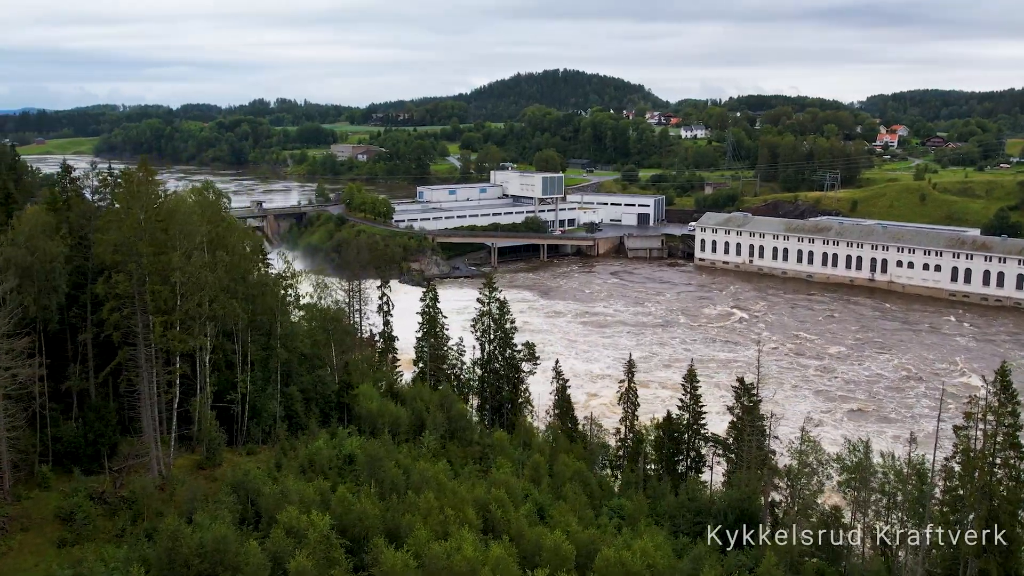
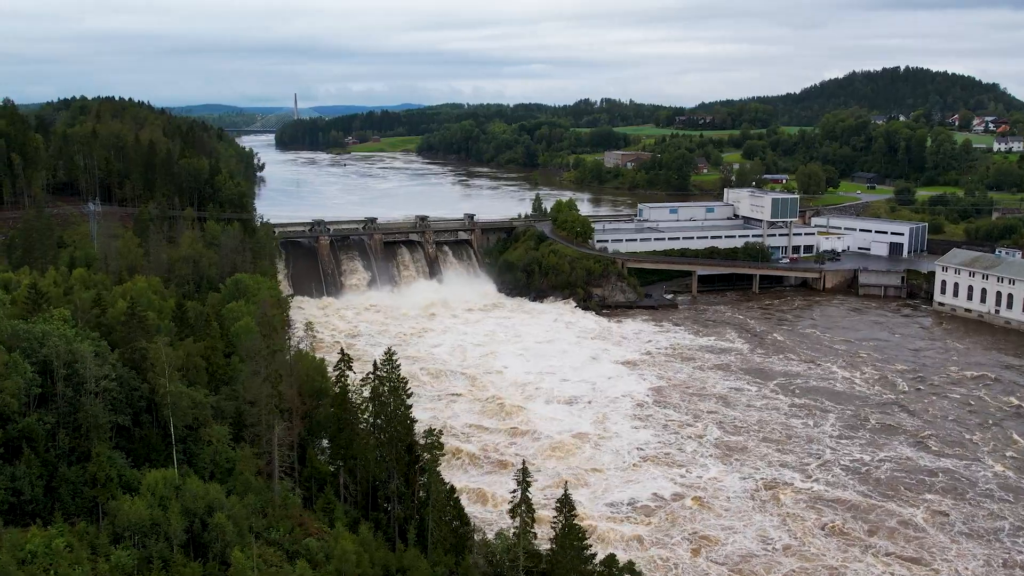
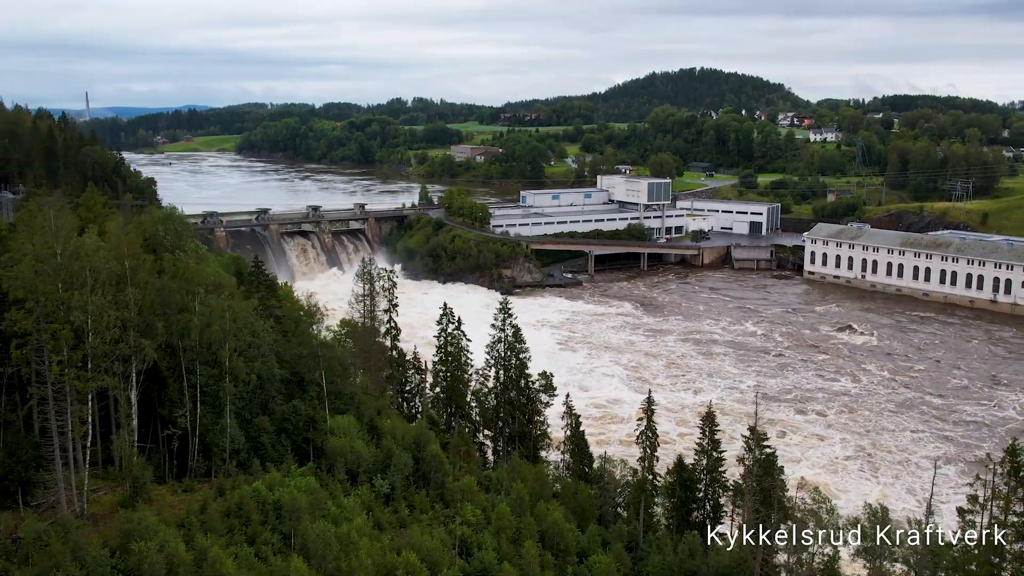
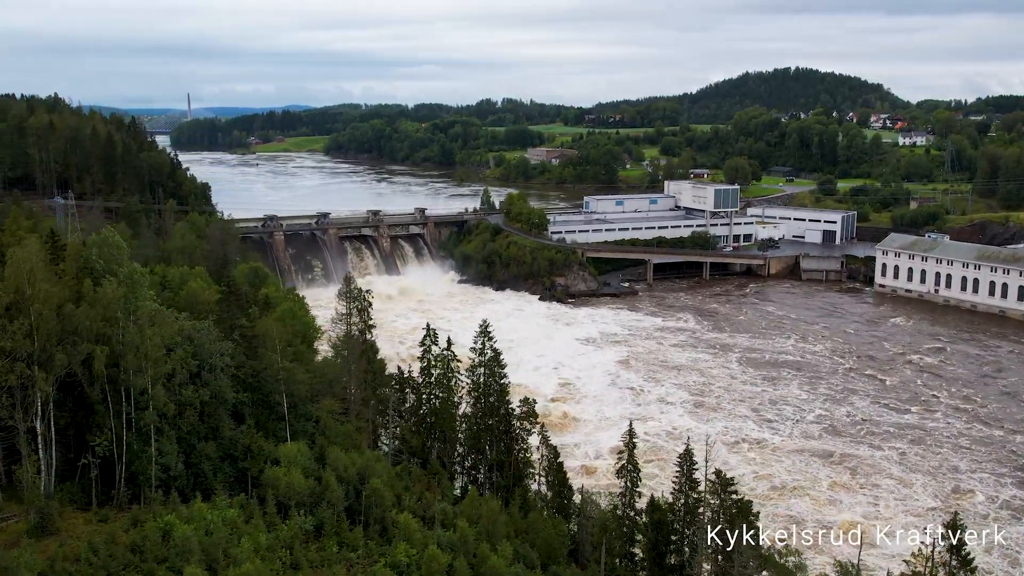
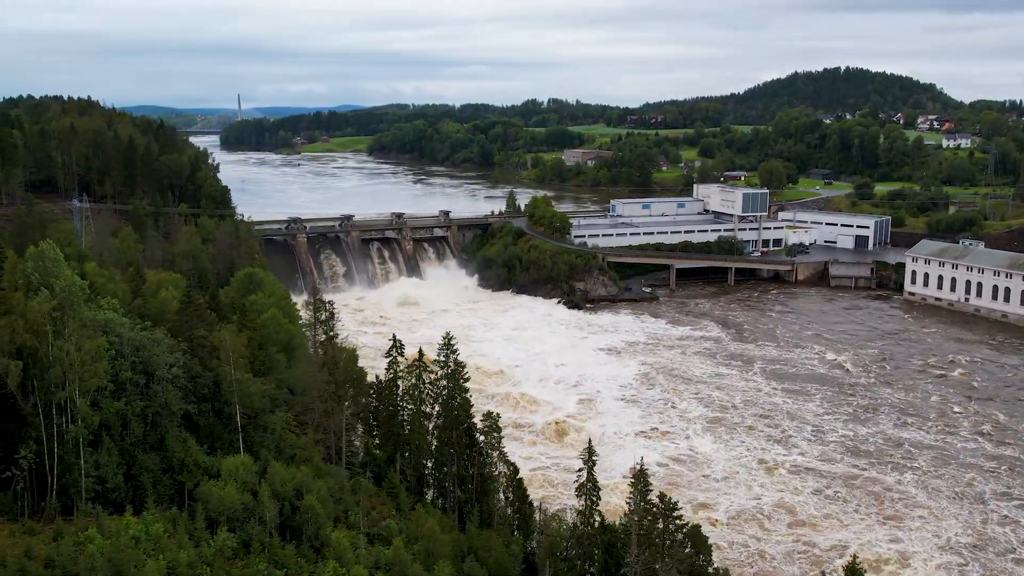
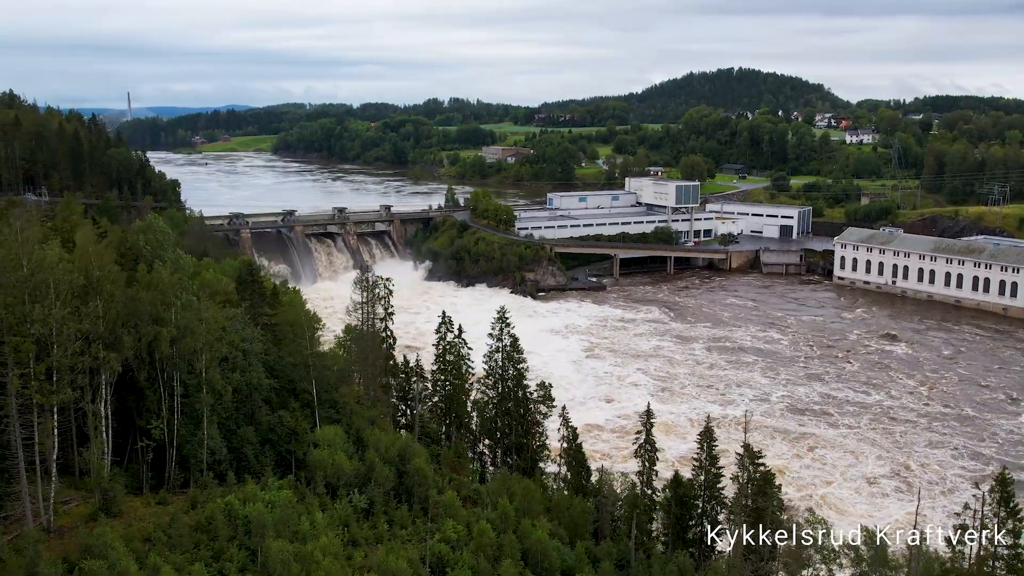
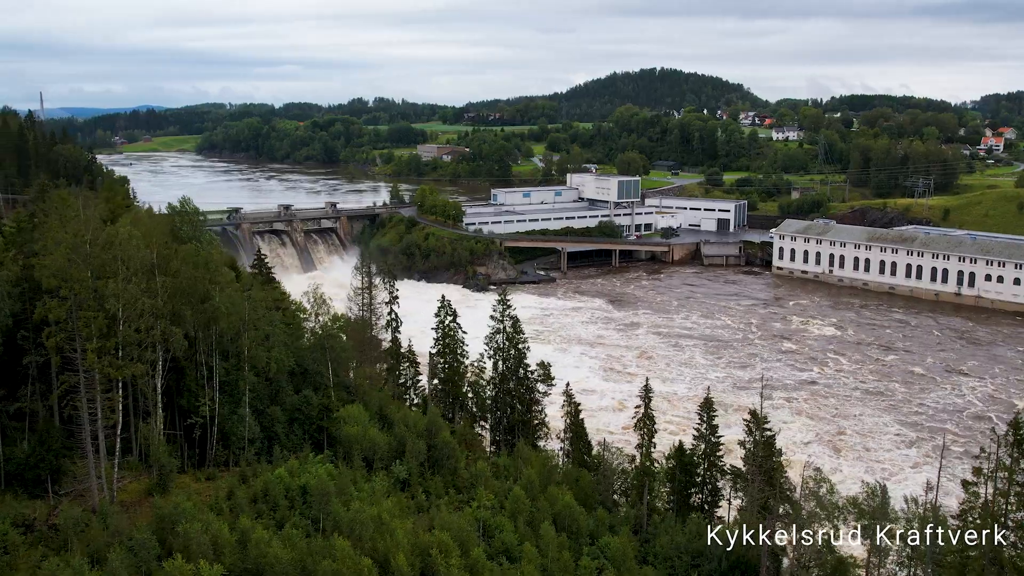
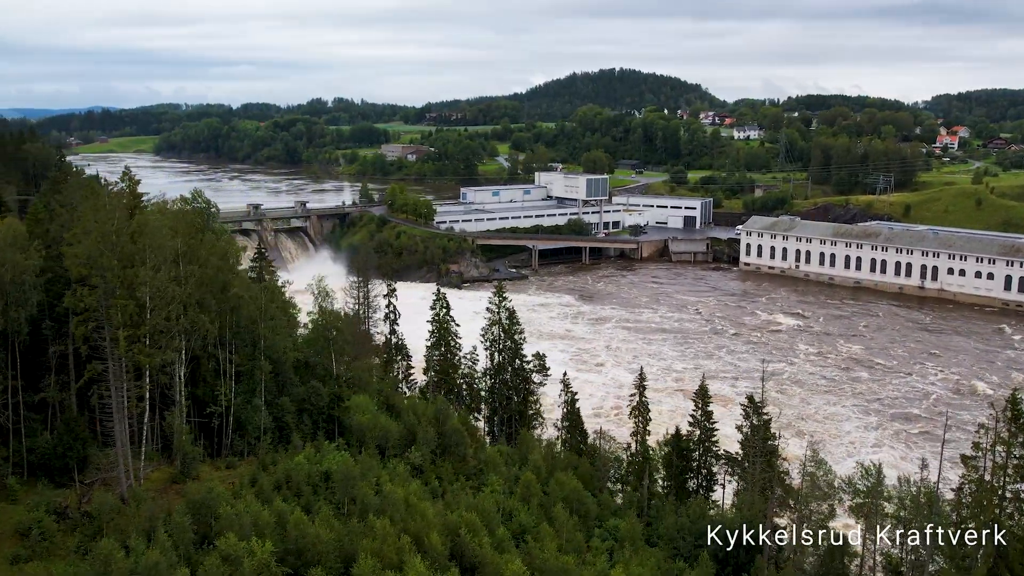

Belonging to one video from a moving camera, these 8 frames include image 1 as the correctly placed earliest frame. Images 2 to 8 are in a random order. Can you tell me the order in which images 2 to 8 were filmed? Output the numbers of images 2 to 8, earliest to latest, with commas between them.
8, 7, 3, 6, 4, 5, 2
